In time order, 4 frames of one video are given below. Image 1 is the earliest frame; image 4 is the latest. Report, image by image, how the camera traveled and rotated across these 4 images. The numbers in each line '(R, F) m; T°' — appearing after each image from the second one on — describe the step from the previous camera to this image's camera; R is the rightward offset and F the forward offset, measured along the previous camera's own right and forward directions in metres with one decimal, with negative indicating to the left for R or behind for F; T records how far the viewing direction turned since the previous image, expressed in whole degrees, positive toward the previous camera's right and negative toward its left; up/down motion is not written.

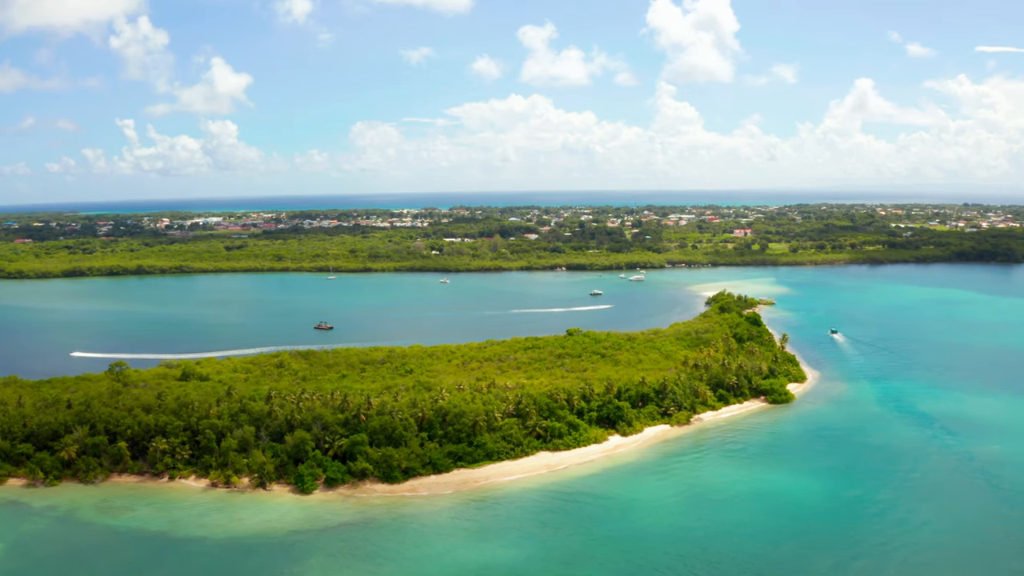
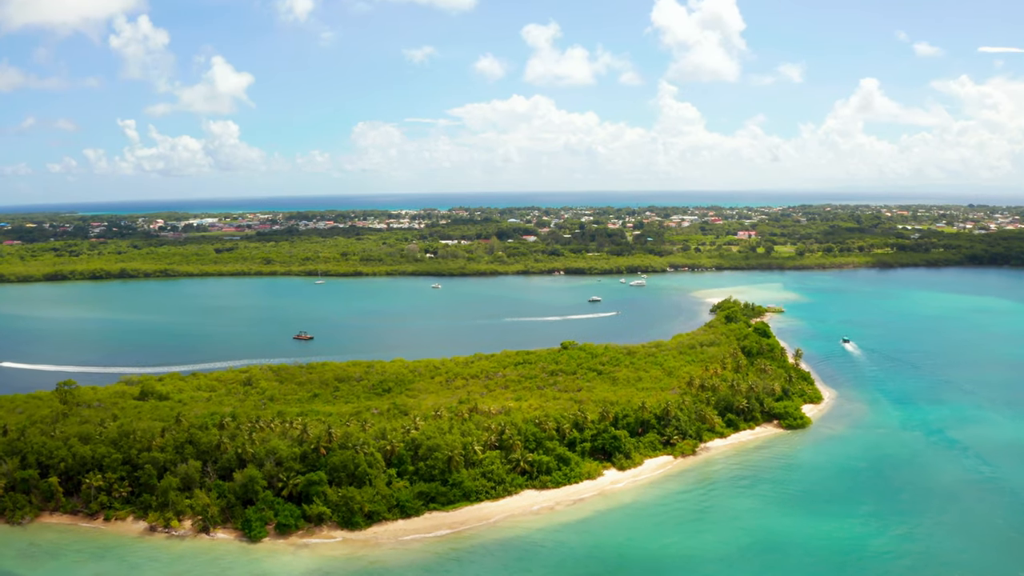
(+0.9, +3.6) m; 0°
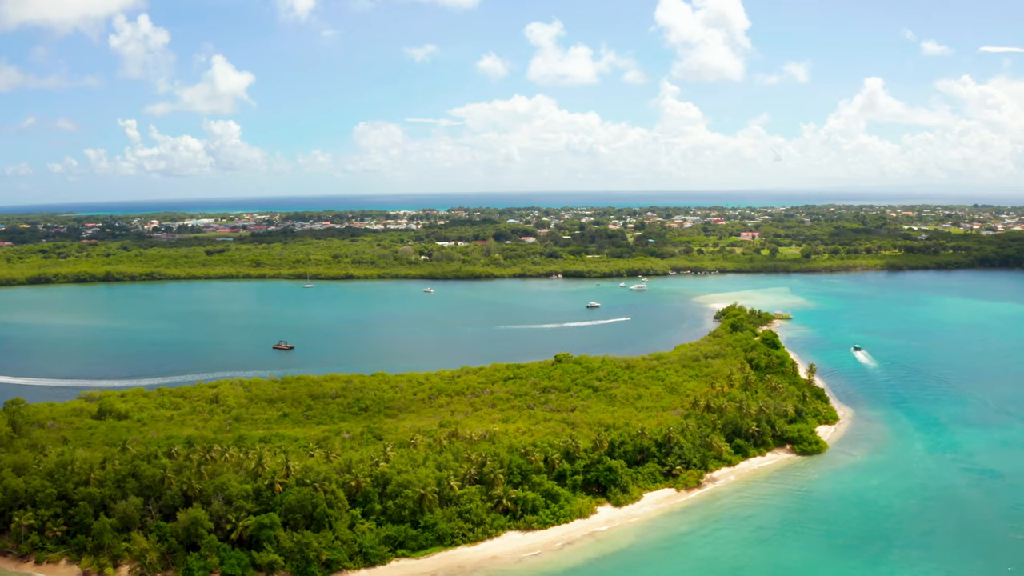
(+0.8, +3.1) m; 0°
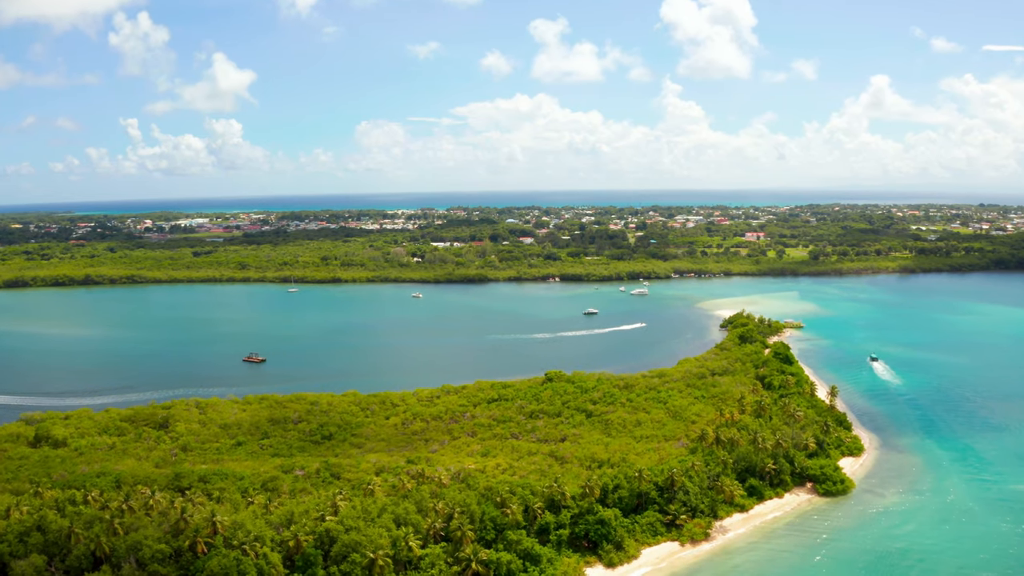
(+1.0, +3.9) m; 0°
